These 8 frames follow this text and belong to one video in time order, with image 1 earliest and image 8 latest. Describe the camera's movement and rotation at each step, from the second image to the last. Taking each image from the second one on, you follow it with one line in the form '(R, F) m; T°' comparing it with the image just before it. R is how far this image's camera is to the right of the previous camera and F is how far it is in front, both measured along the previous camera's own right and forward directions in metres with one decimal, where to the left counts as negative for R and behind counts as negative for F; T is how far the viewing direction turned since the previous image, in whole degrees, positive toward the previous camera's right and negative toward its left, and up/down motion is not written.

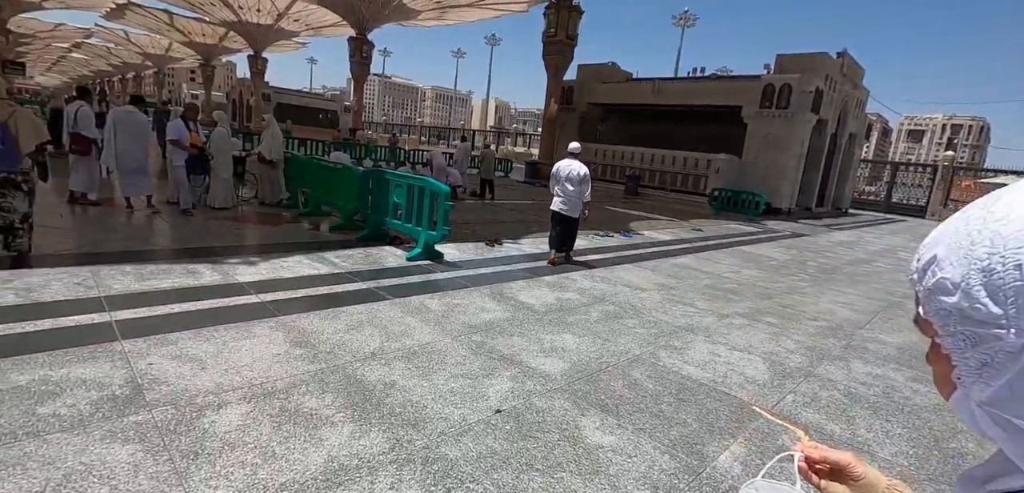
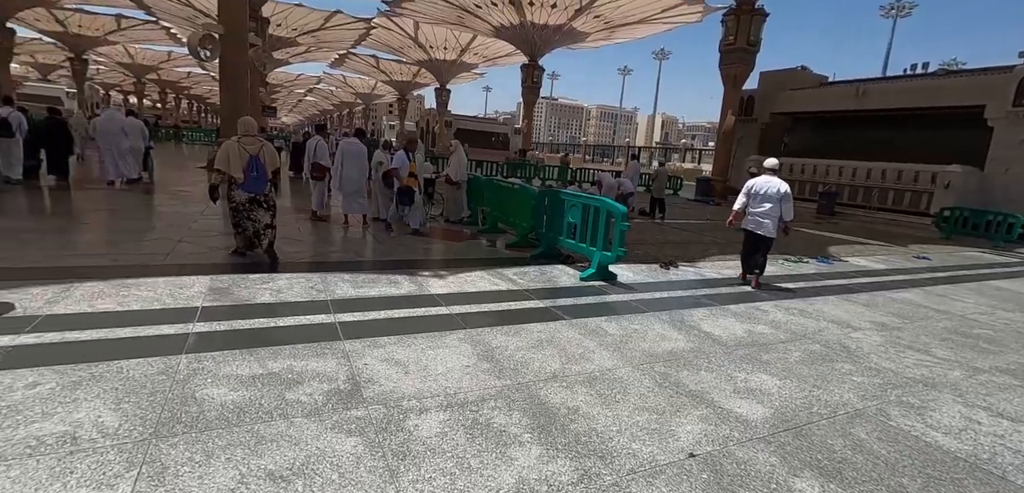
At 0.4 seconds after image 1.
(-0.2, +0.1) m; -18°
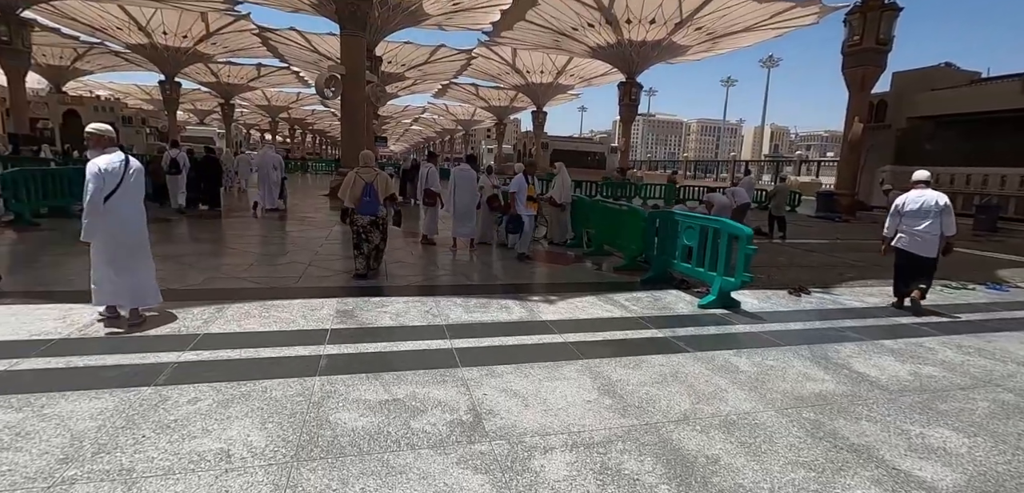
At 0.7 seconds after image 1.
(-0.2, +0.1) m; -11°
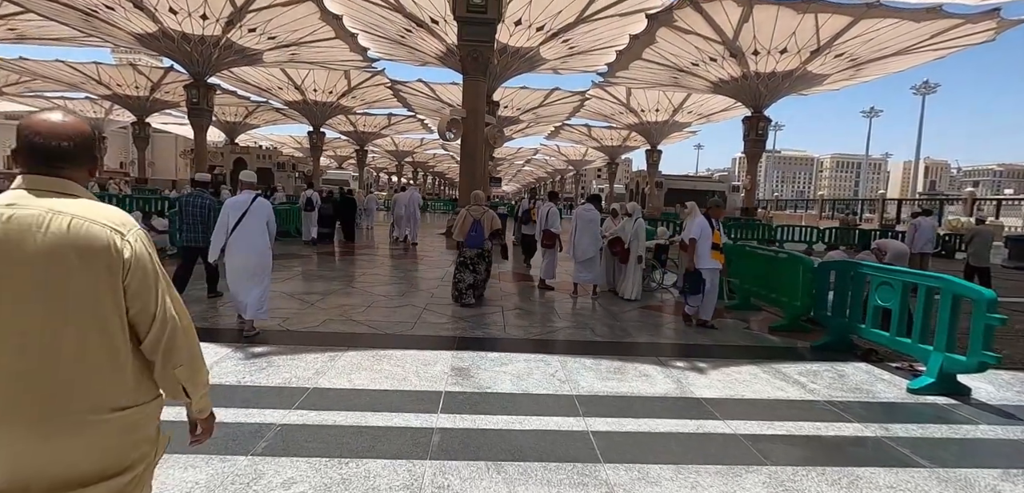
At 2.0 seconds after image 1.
(-0.3, +0.6) m; -13°
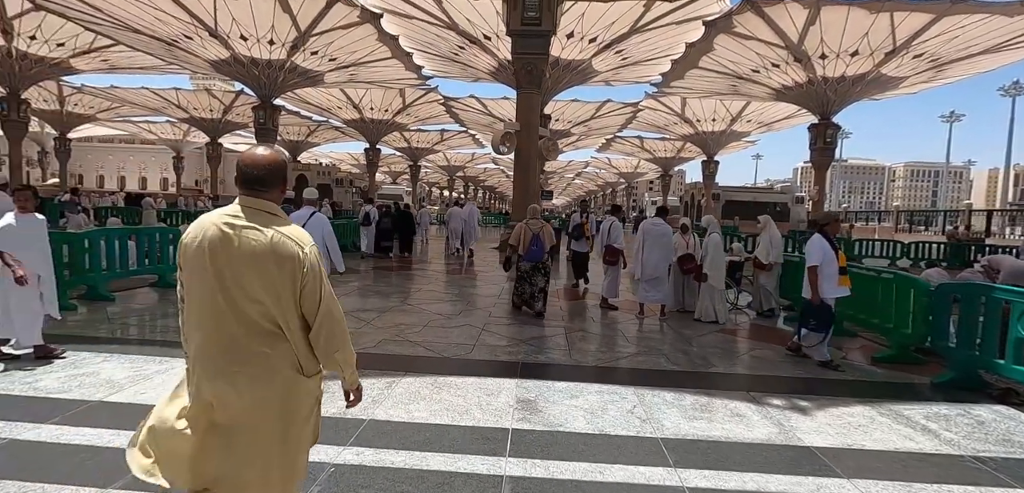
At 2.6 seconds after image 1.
(-0.2, +0.4) m; -6°
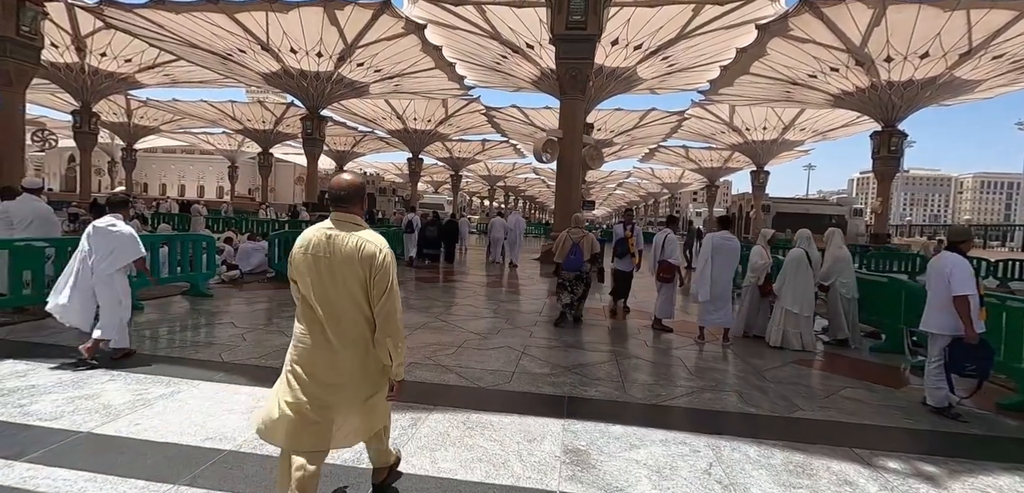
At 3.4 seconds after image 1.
(-0.1, +0.6) m; -5°
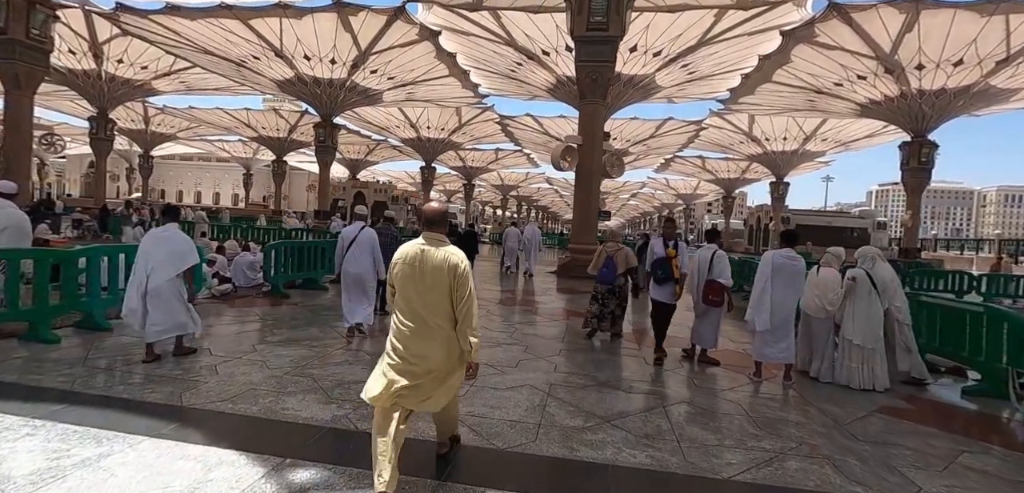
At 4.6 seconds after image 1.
(-0.1, +0.8) m; -1°
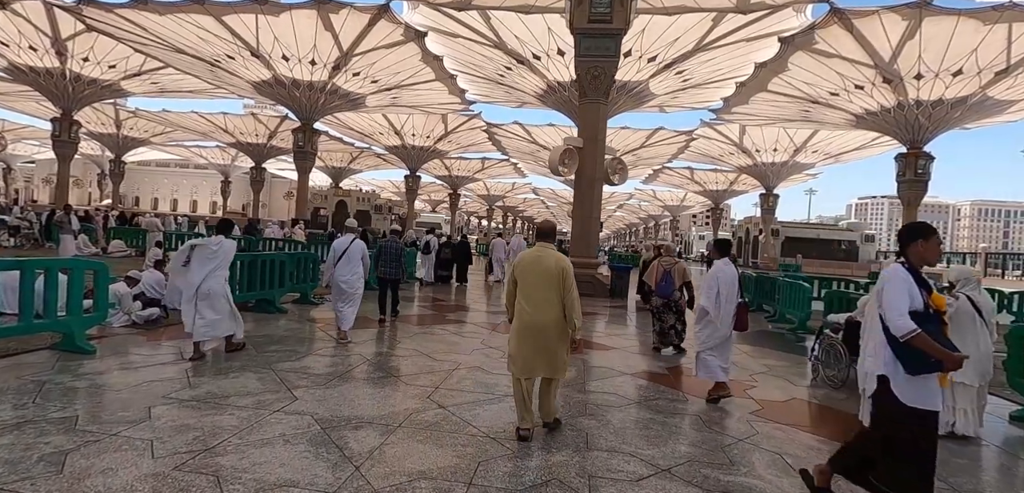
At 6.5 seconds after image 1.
(-0.2, +1.5) m; +2°
